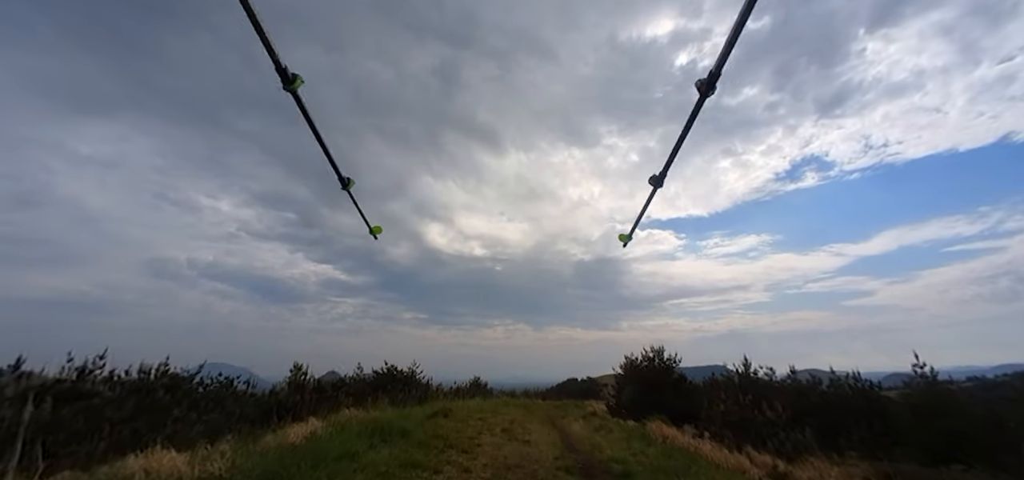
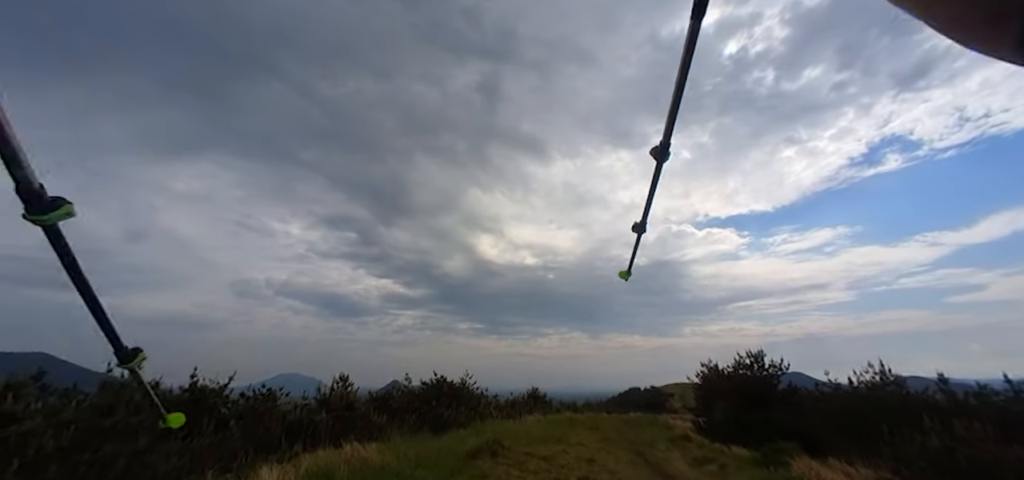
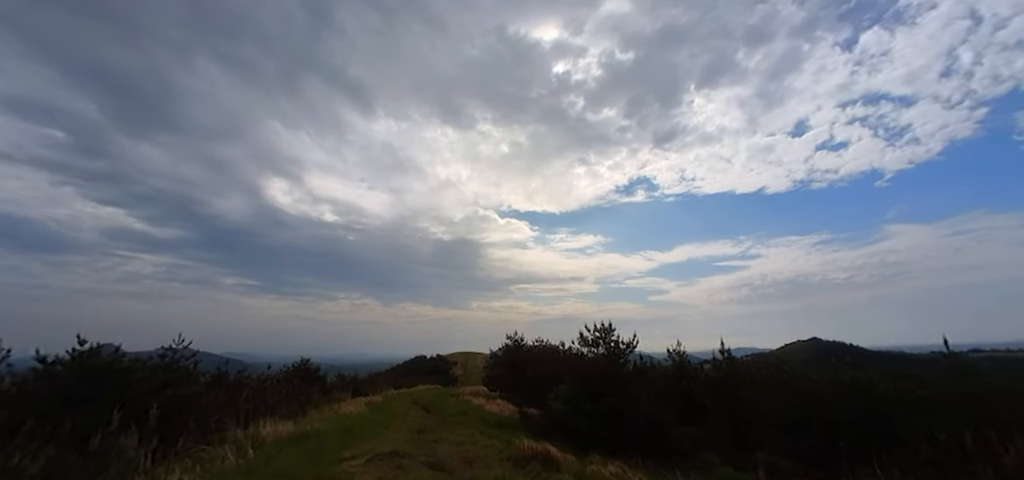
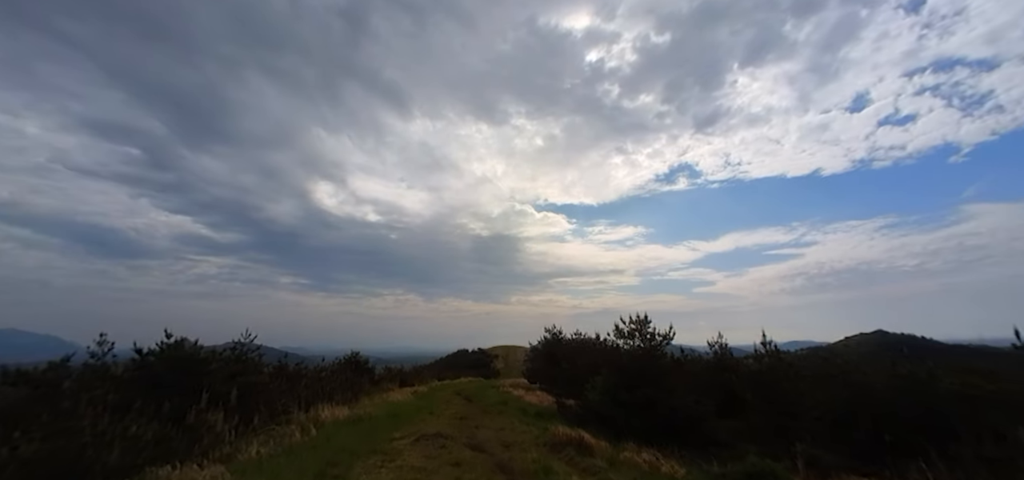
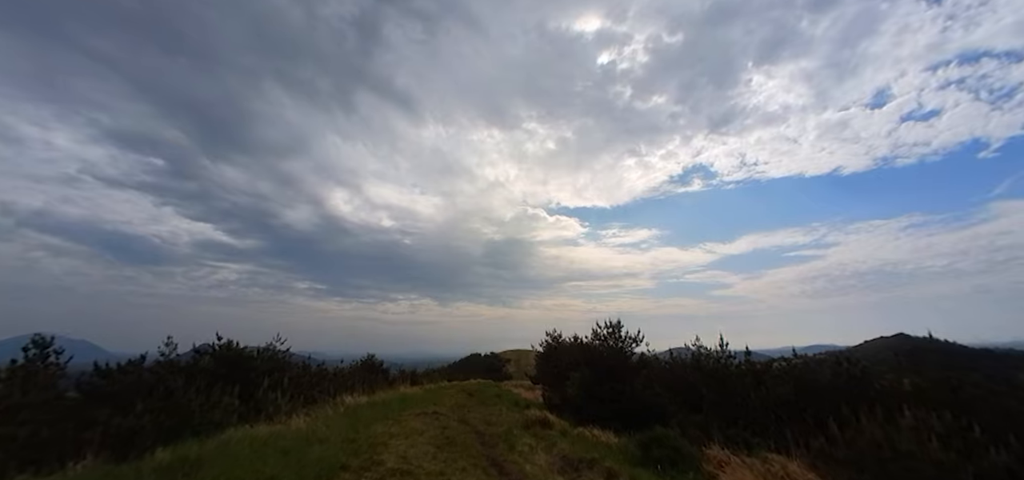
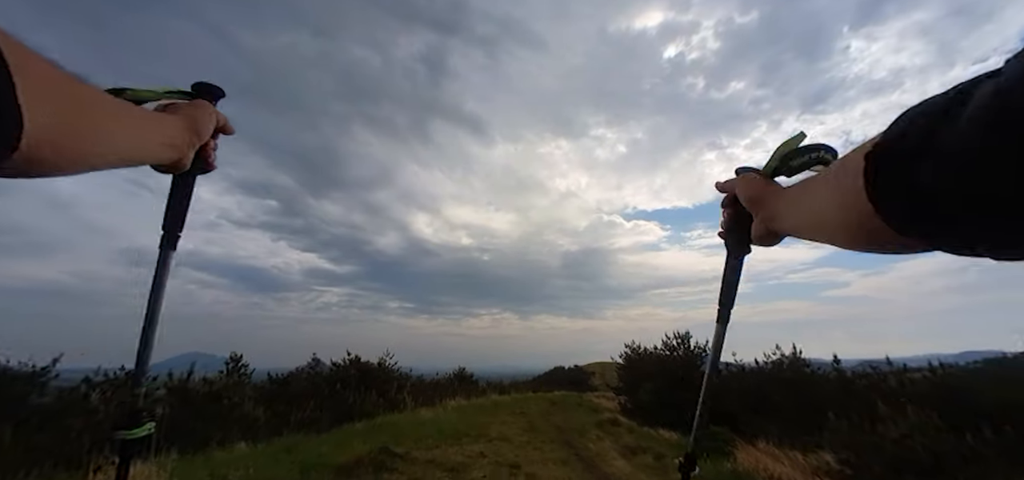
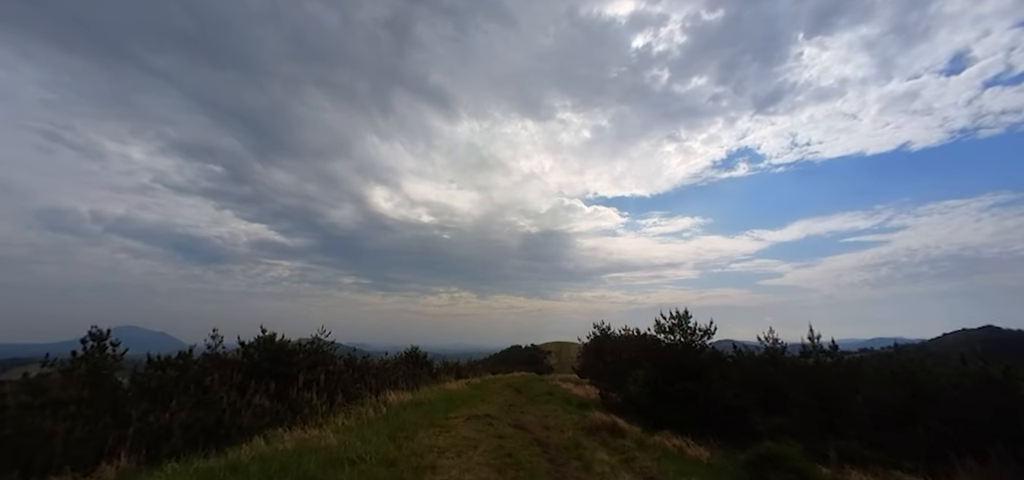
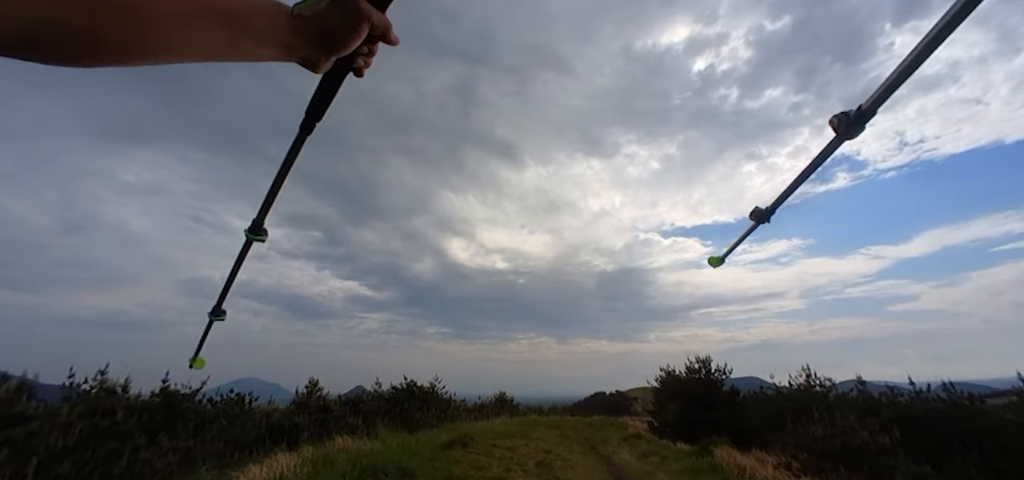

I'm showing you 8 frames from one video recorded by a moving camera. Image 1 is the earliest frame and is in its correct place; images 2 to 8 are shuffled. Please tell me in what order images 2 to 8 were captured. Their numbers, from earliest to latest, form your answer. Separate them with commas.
8, 2, 6, 5, 7, 4, 3
